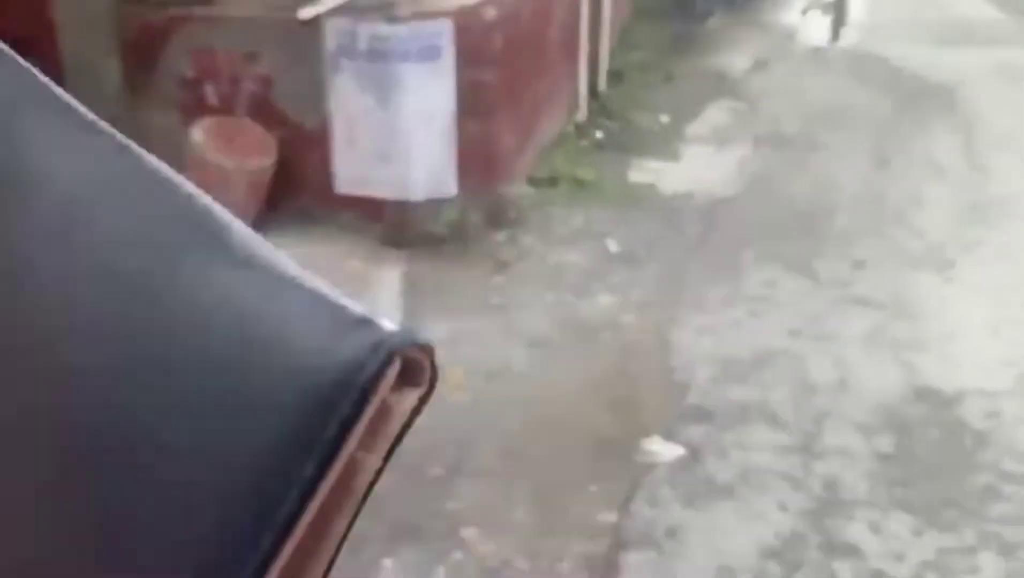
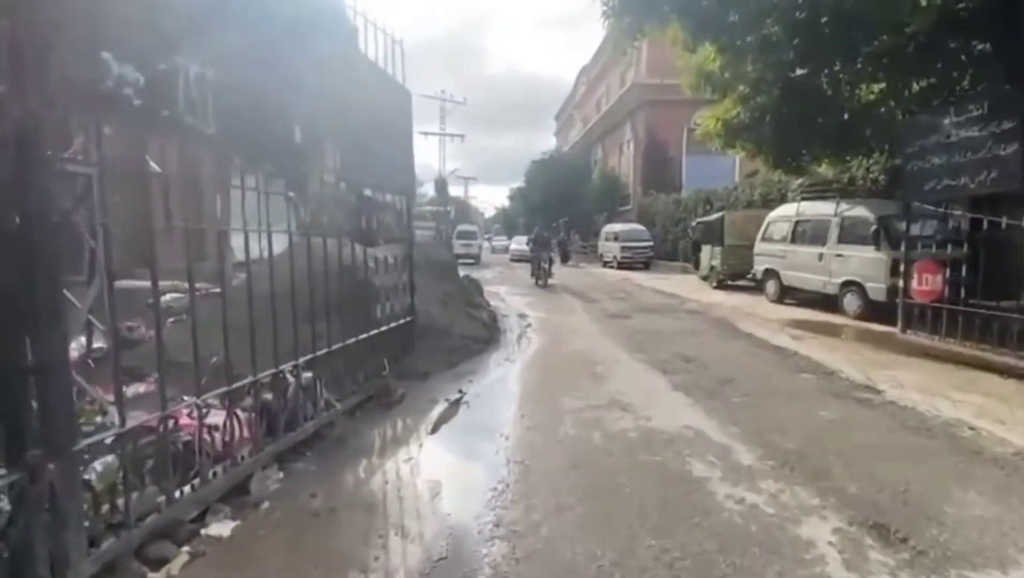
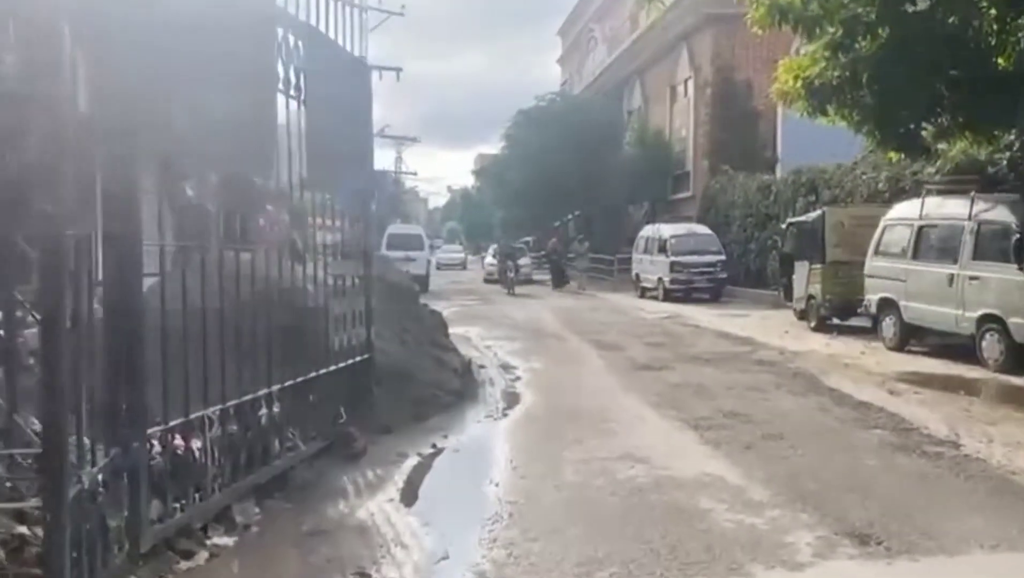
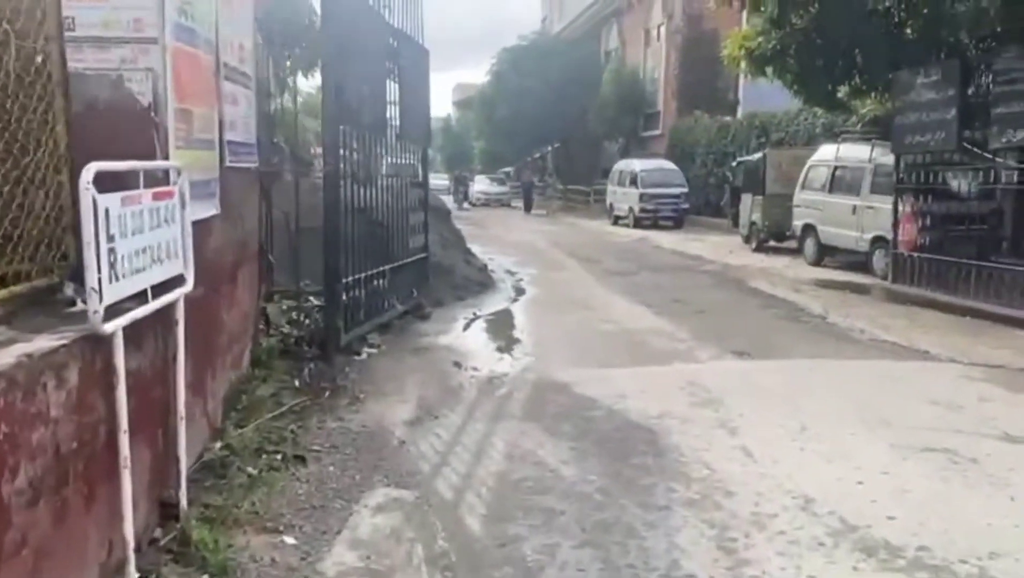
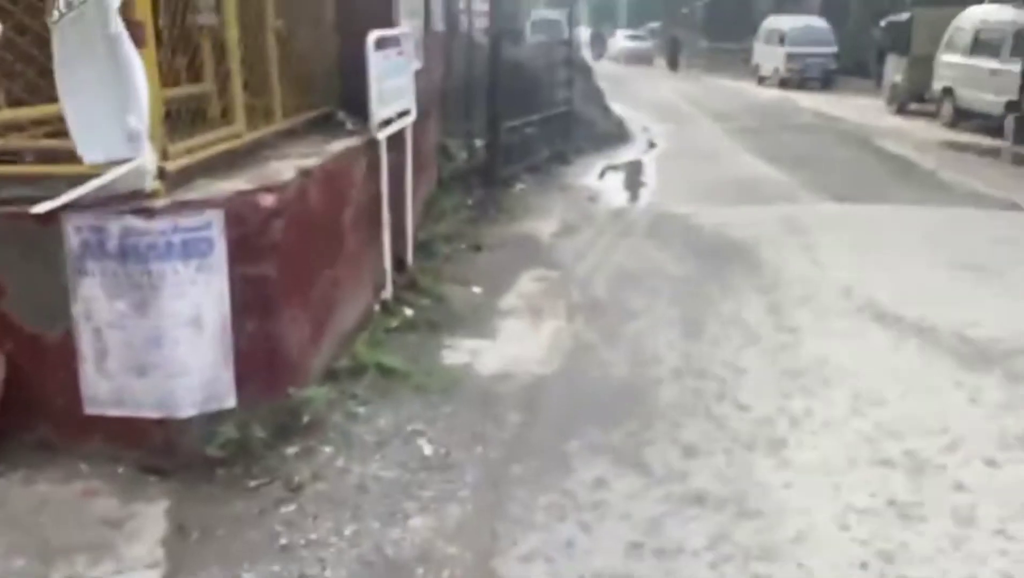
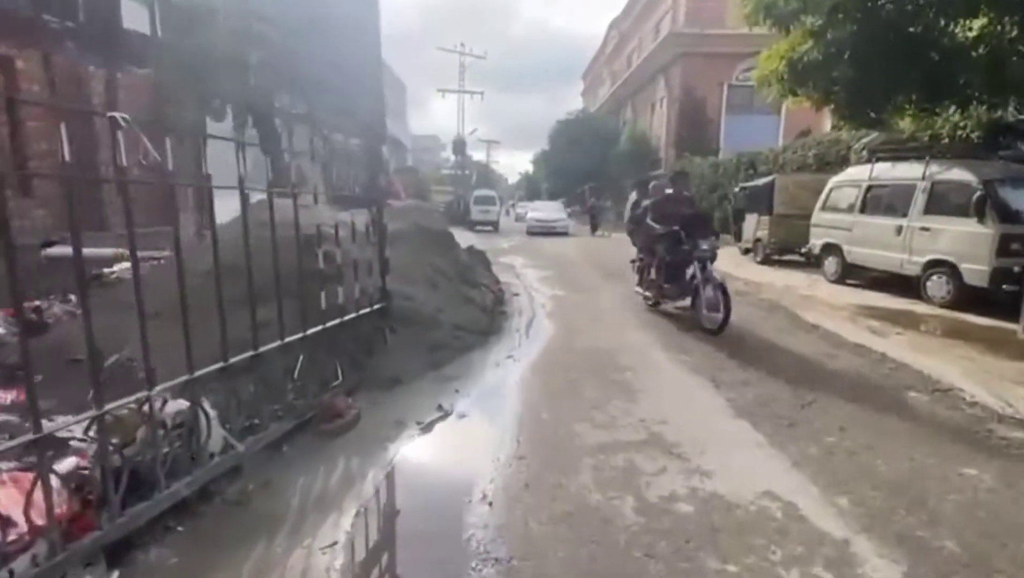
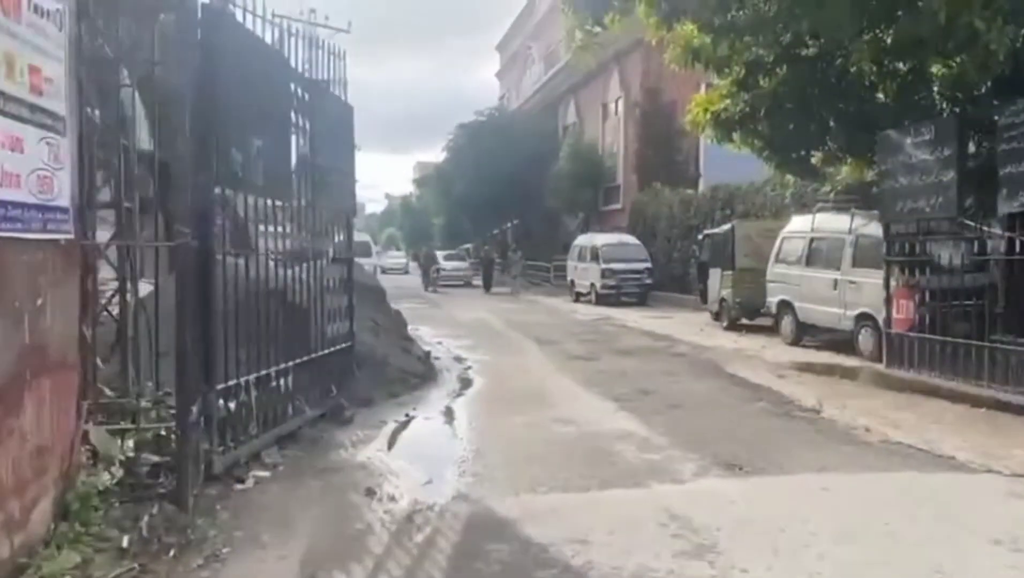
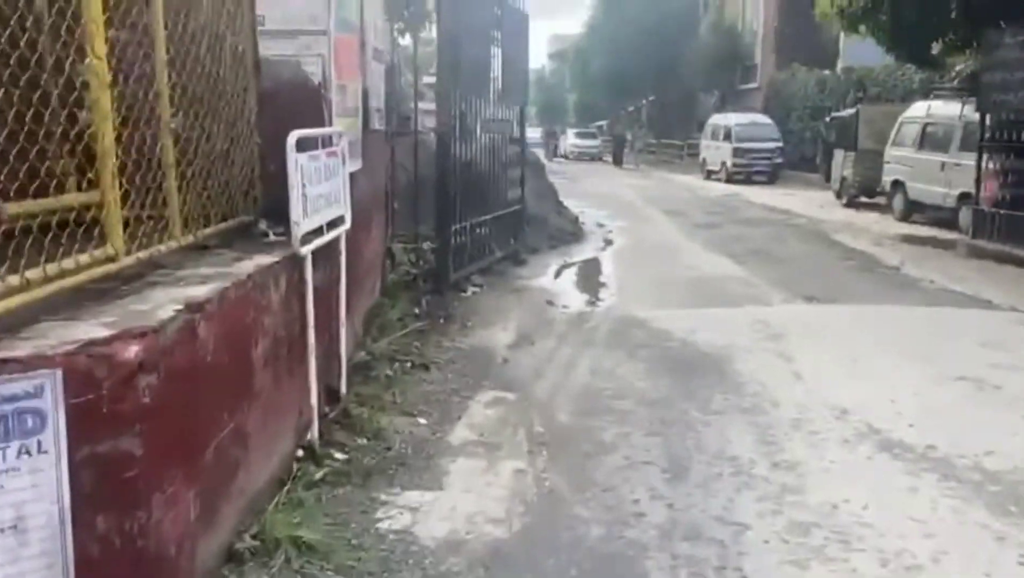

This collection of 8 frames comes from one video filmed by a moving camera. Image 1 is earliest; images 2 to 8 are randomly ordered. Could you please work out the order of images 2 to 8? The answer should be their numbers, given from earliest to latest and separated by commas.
5, 8, 4, 7, 3, 2, 6
